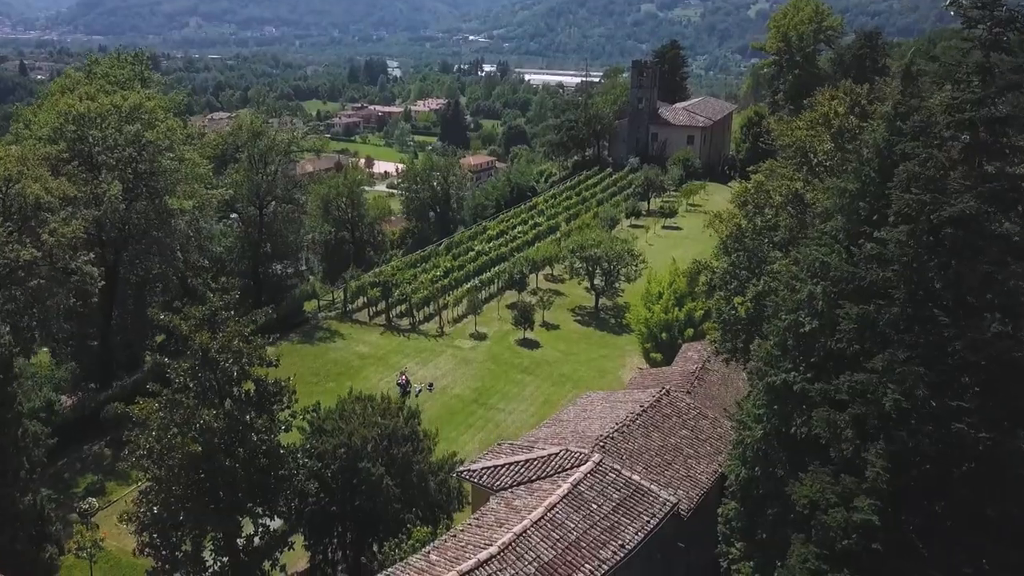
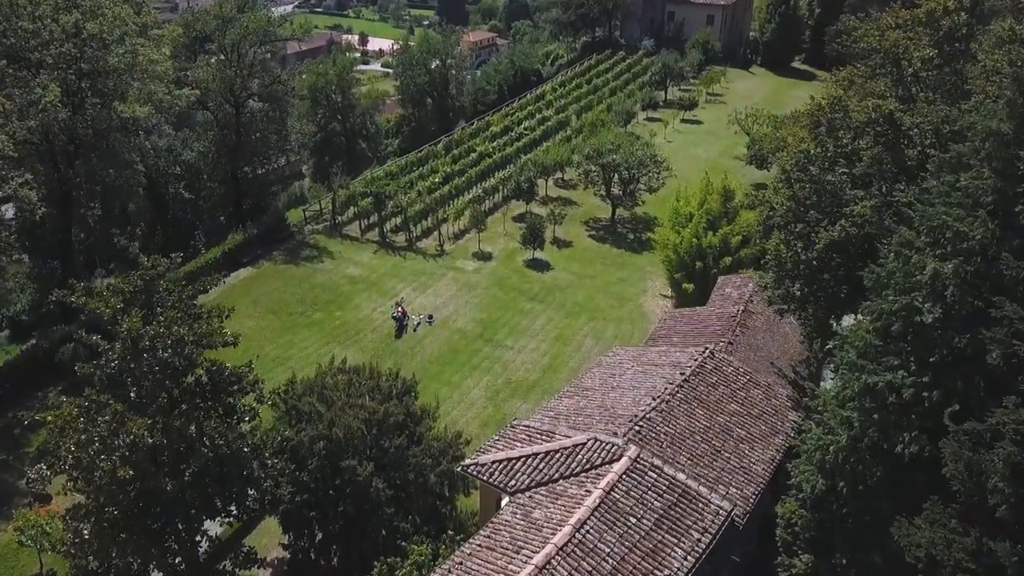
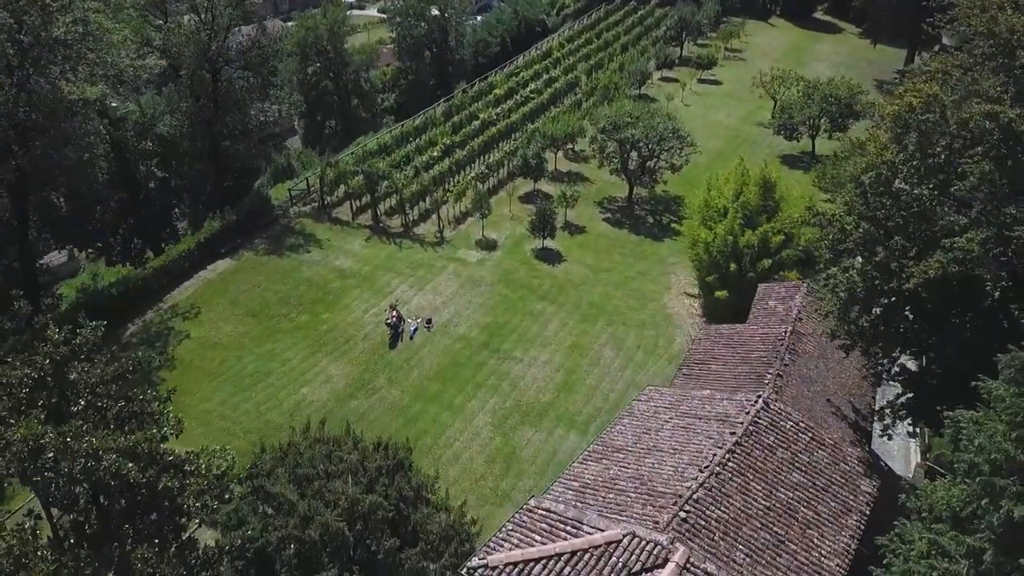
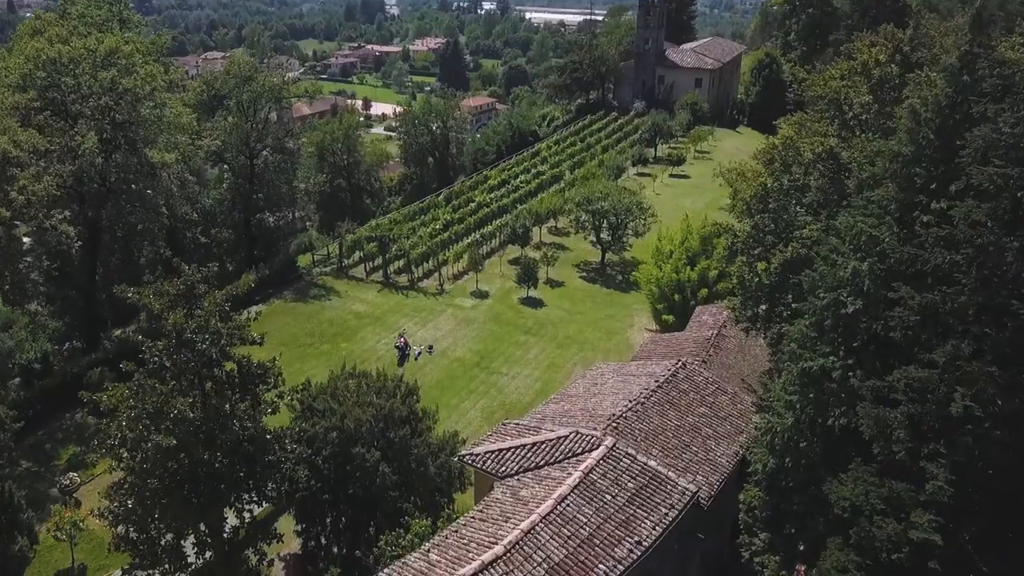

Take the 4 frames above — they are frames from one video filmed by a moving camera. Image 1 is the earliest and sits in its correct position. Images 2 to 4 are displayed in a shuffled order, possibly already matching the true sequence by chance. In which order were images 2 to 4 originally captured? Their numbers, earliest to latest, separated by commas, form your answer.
4, 2, 3
